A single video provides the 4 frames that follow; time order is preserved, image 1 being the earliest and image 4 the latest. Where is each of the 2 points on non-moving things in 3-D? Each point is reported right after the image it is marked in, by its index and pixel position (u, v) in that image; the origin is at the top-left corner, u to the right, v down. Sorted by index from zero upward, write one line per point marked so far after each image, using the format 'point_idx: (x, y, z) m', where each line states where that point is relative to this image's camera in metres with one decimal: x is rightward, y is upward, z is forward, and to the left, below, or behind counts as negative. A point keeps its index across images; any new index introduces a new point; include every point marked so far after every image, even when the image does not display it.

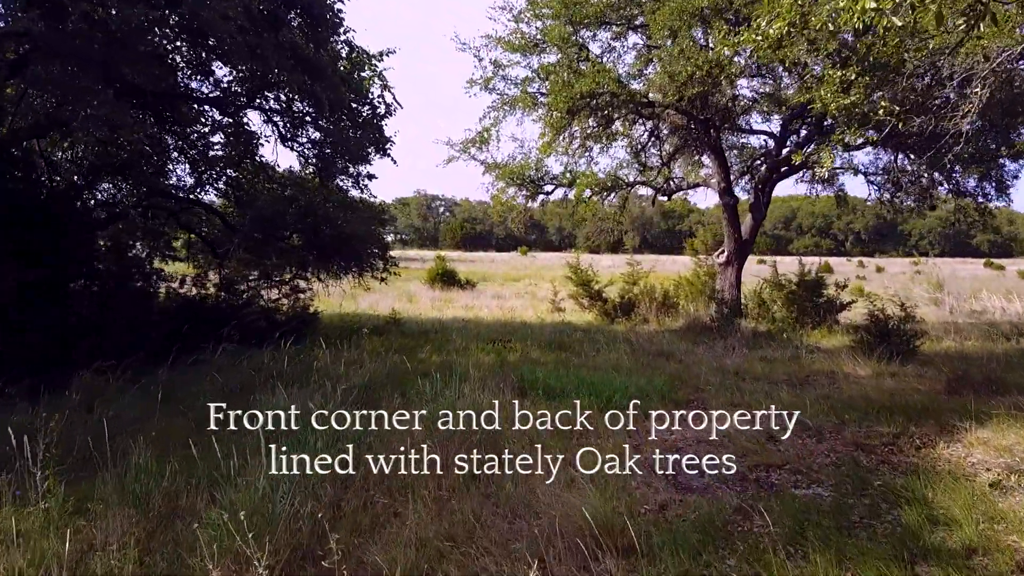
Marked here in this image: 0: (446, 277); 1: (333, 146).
0: (-2.3, +0.4, +17.6) m
1: (-2.5, +2.0, +7.1) m
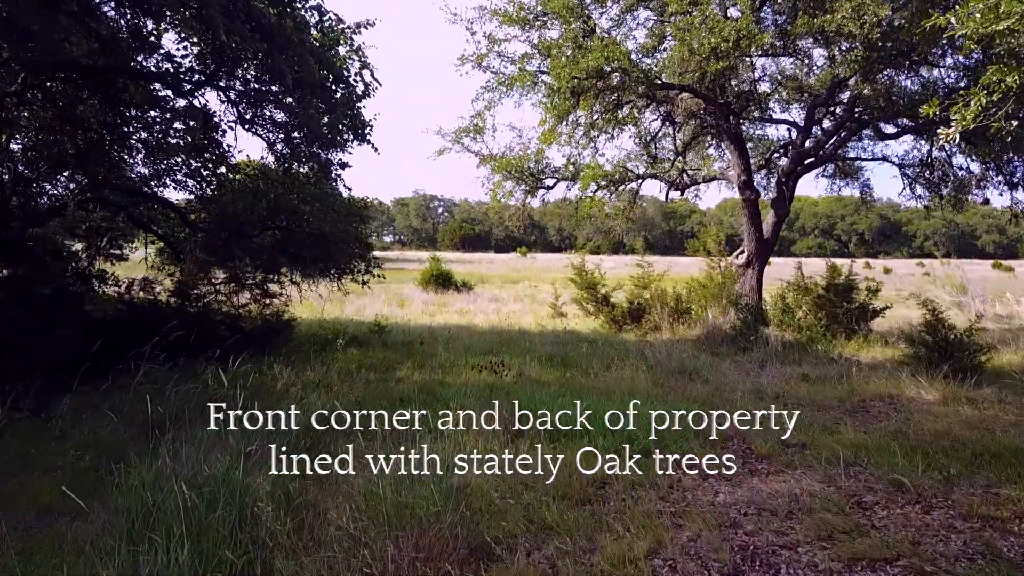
0: (-2.3, +0.3, +16.7) m
1: (-2.6, +2.0, +6.1) m
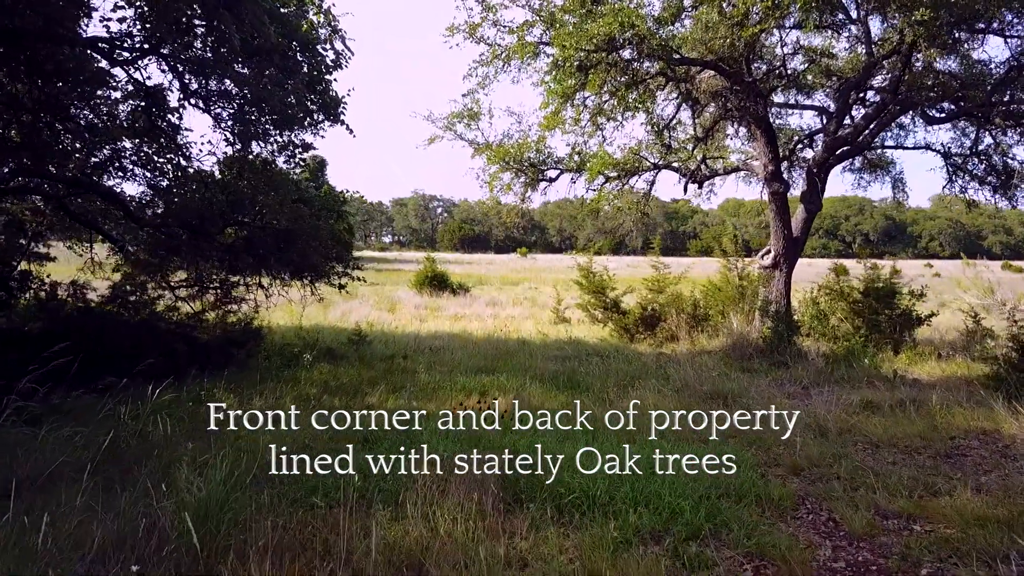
0: (-2.4, +0.2, +15.7) m
1: (-2.6, +1.9, +5.2) m
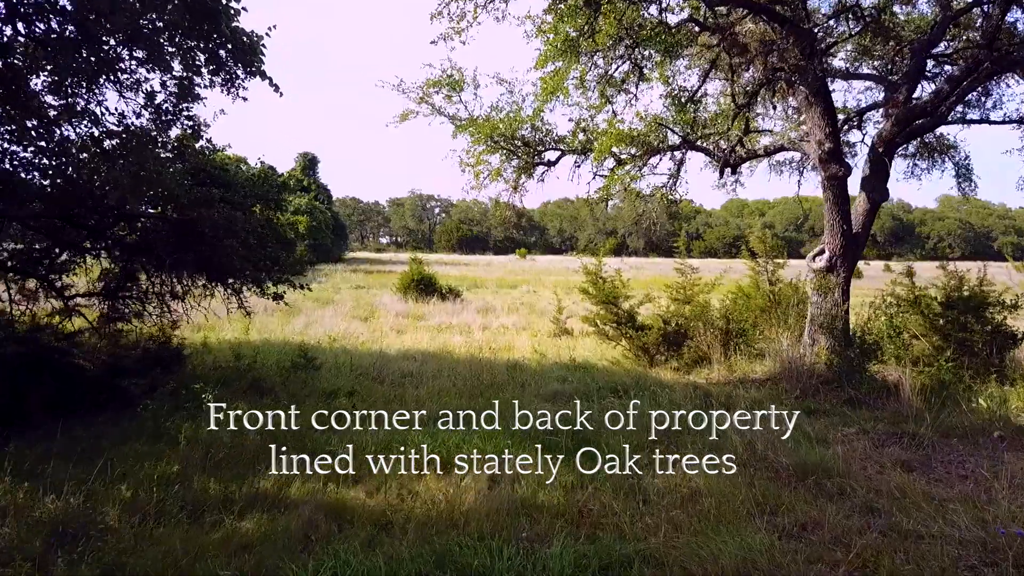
0: (-2.5, +0.1, +14.1) m
1: (-2.8, +1.8, +3.6) m
